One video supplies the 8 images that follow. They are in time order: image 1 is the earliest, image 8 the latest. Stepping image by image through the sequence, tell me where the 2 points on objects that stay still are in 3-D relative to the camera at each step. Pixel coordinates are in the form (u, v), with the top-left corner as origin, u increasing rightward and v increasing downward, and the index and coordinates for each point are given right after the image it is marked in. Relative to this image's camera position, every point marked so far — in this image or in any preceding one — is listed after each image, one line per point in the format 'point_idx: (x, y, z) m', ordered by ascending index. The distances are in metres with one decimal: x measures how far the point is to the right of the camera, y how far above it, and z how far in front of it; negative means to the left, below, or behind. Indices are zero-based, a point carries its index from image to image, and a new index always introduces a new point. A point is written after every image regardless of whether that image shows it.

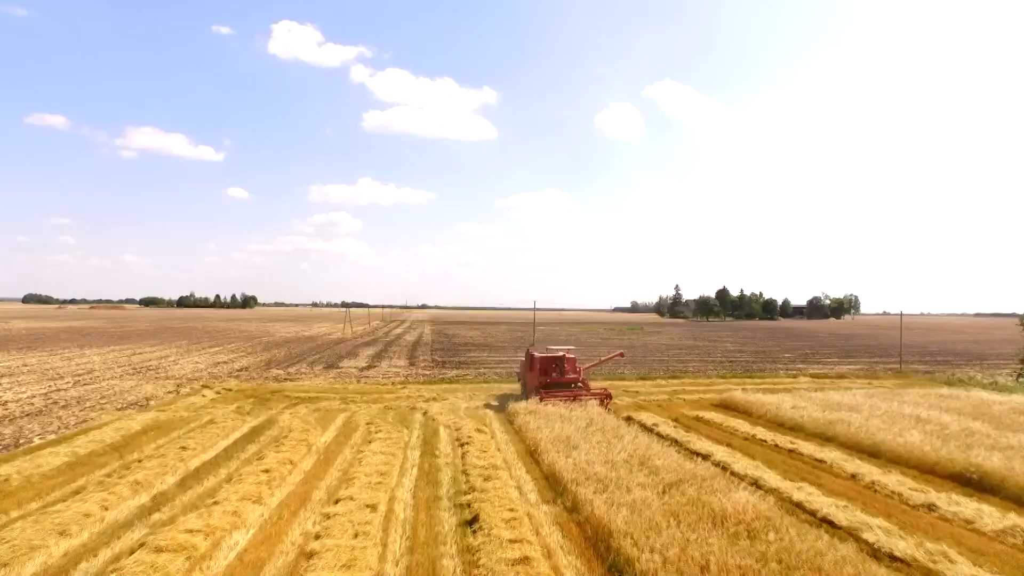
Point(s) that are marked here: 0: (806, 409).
0: (+8.5, -3.5, +15.2) m
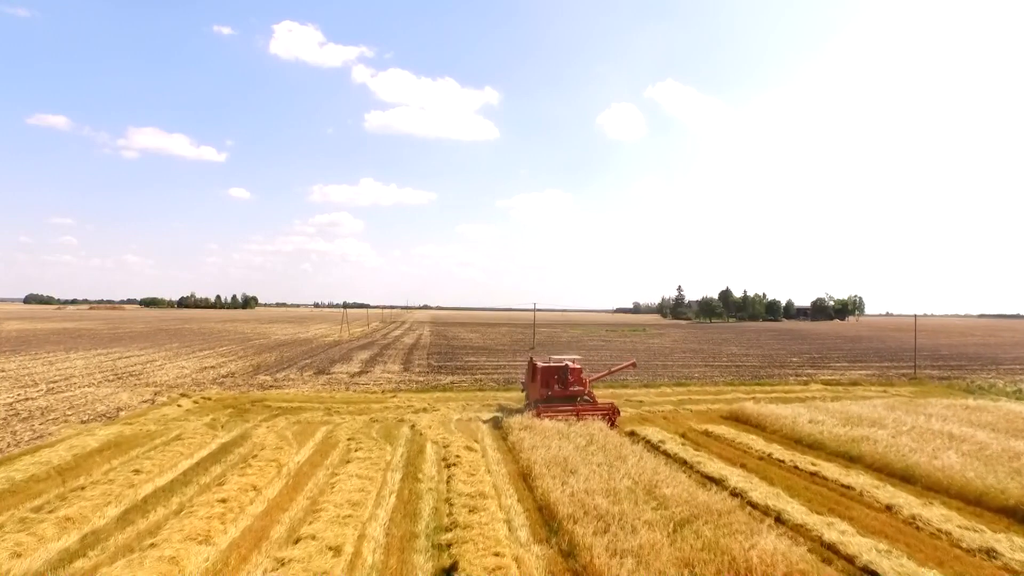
0: (+8.3, -3.6, +14.0) m
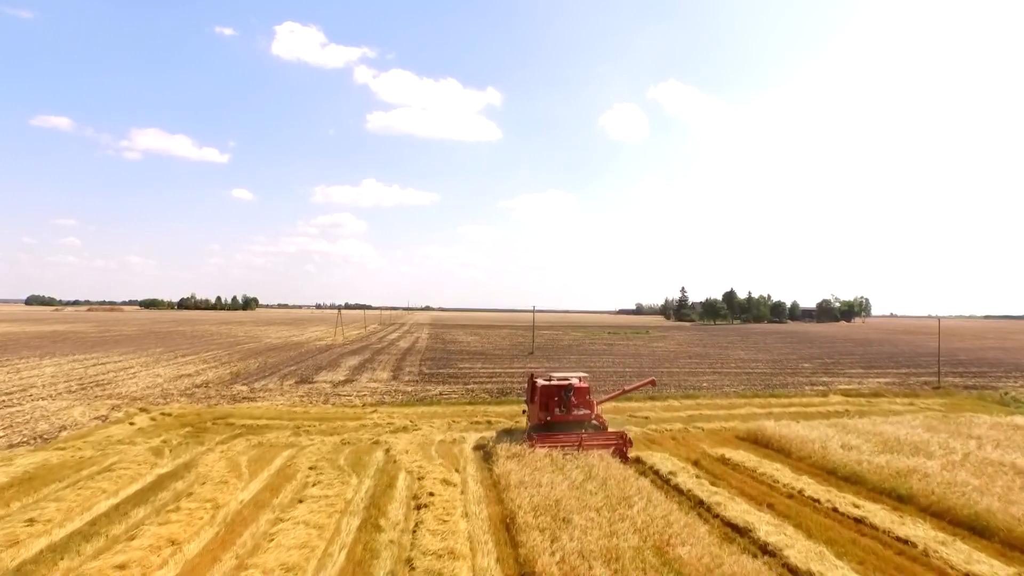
0: (+8.0, -3.7, +12.1) m
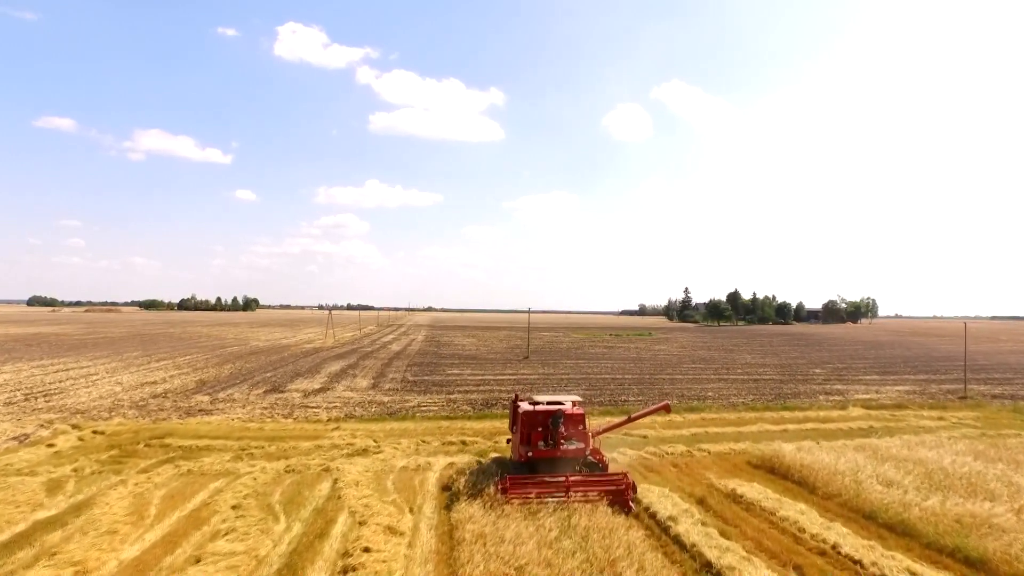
0: (+7.4, -3.7, +10.0) m
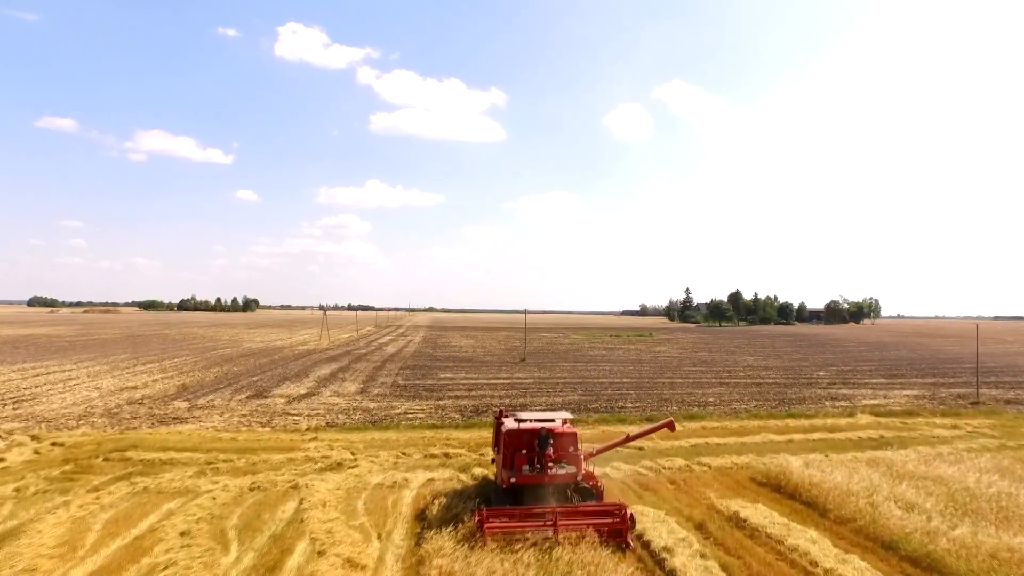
0: (+7.0, -3.8, +9.0) m
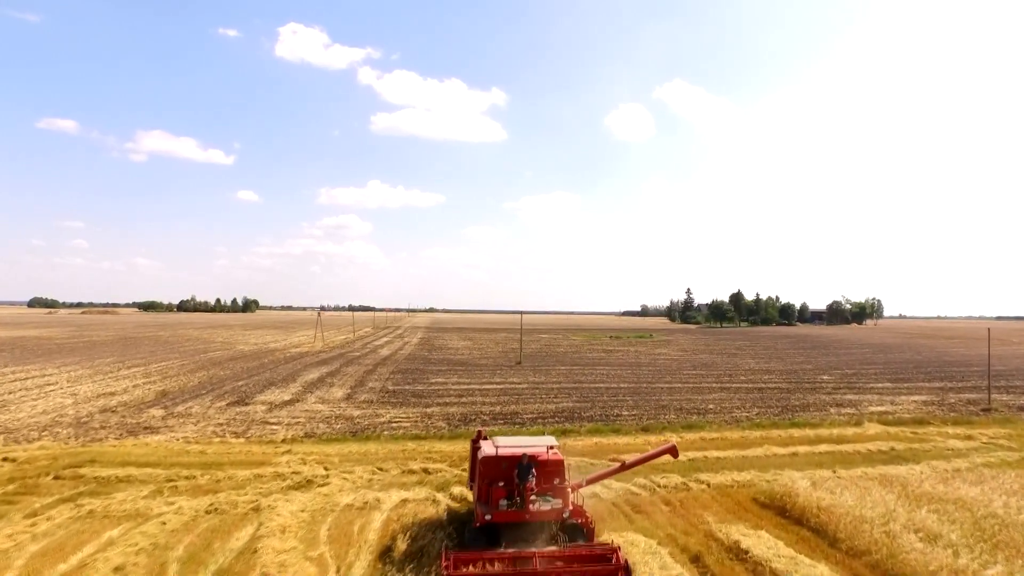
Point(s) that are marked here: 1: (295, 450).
0: (+6.6, -3.9, +8.0) m
1: (-6.2, -4.6, +14.9) m
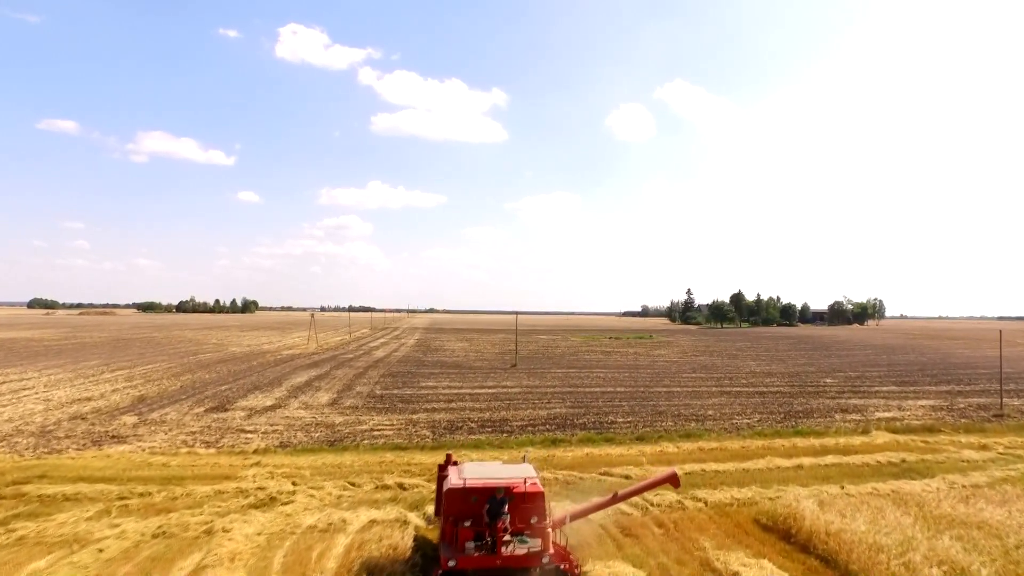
0: (+6.2, -3.9, +7.1) m
1: (-6.6, -4.6, +14.0) m
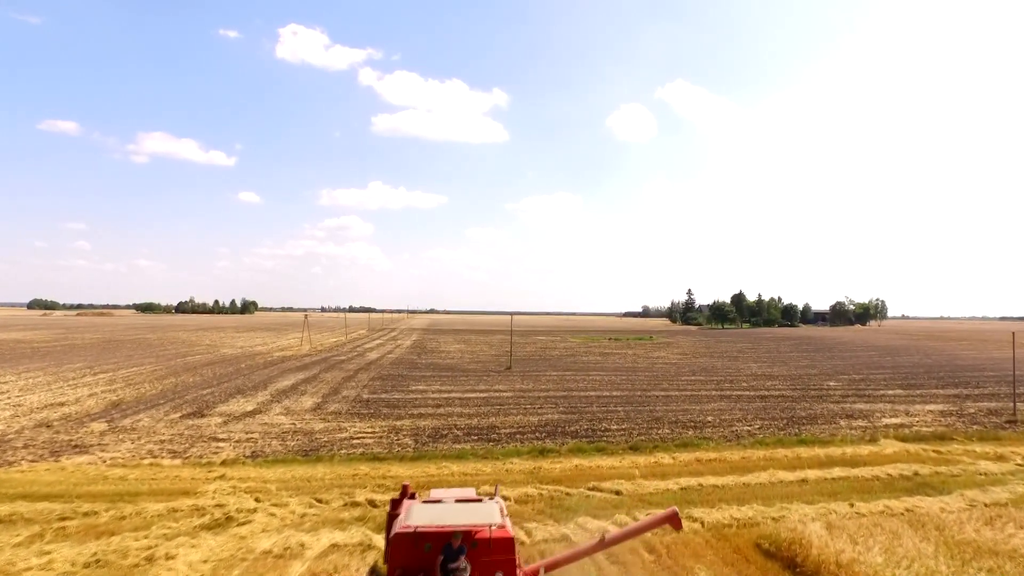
0: (+5.8, -3.9, +6.1) m
1: (-7.0, -4.6, +13.1) m
